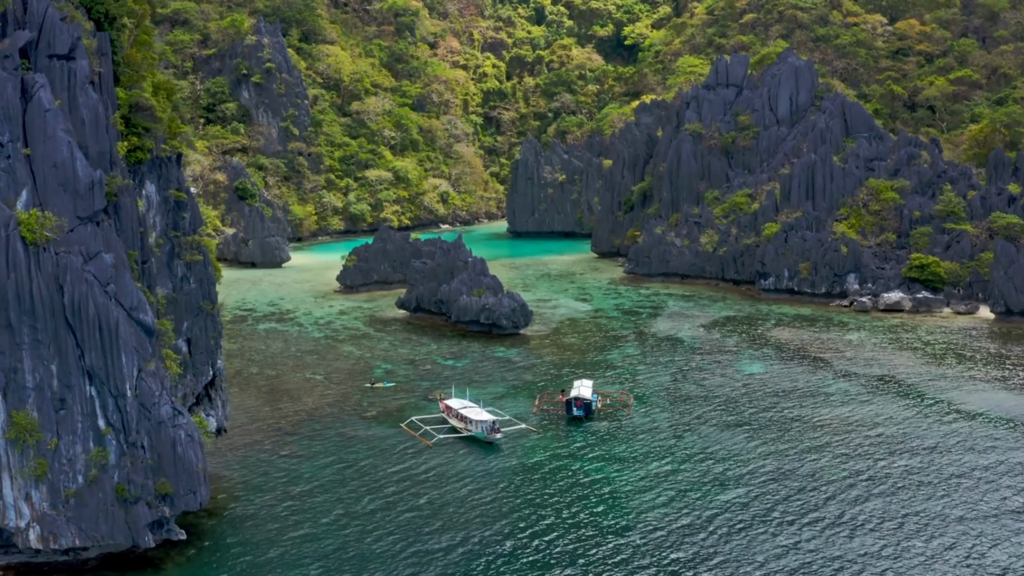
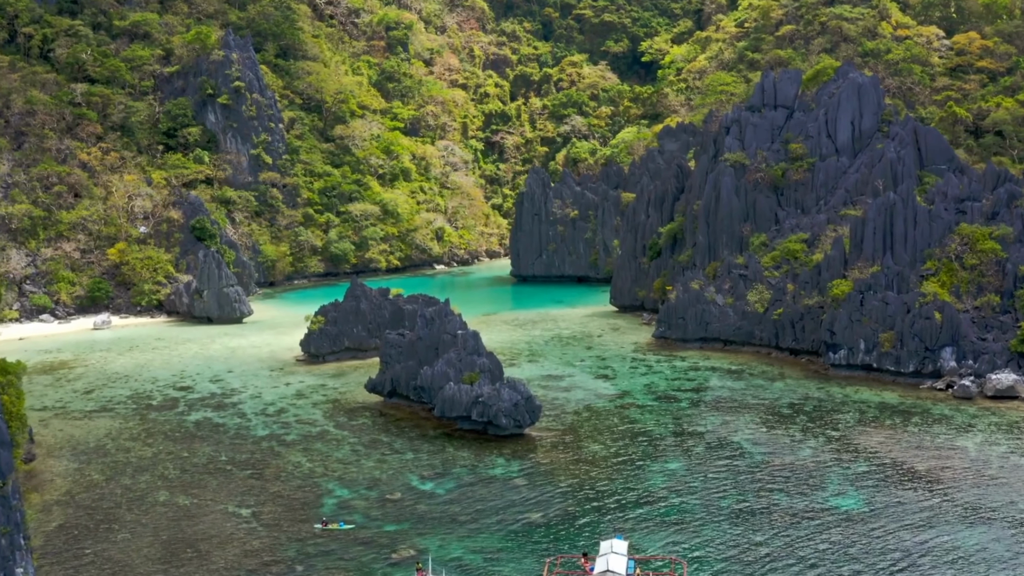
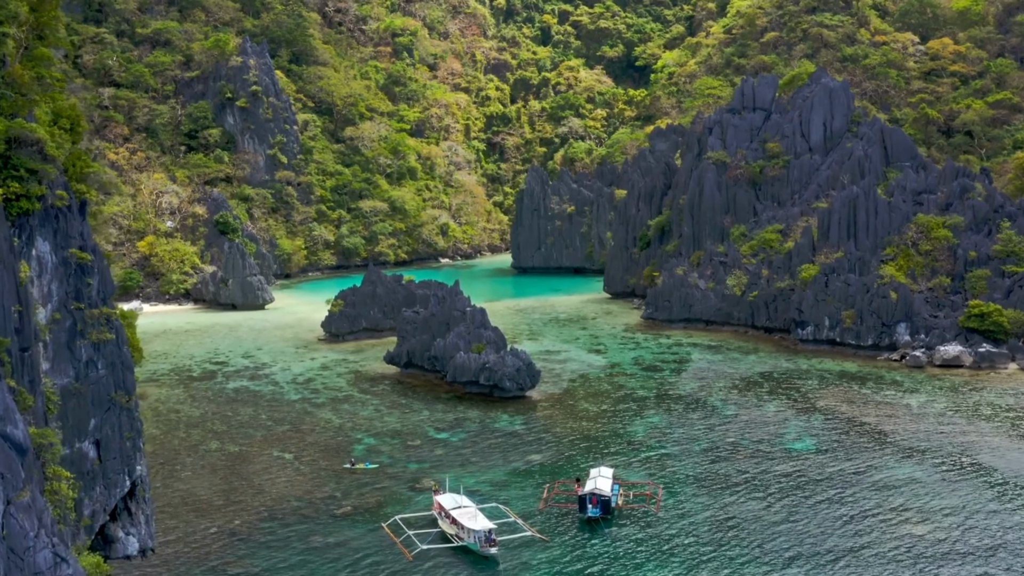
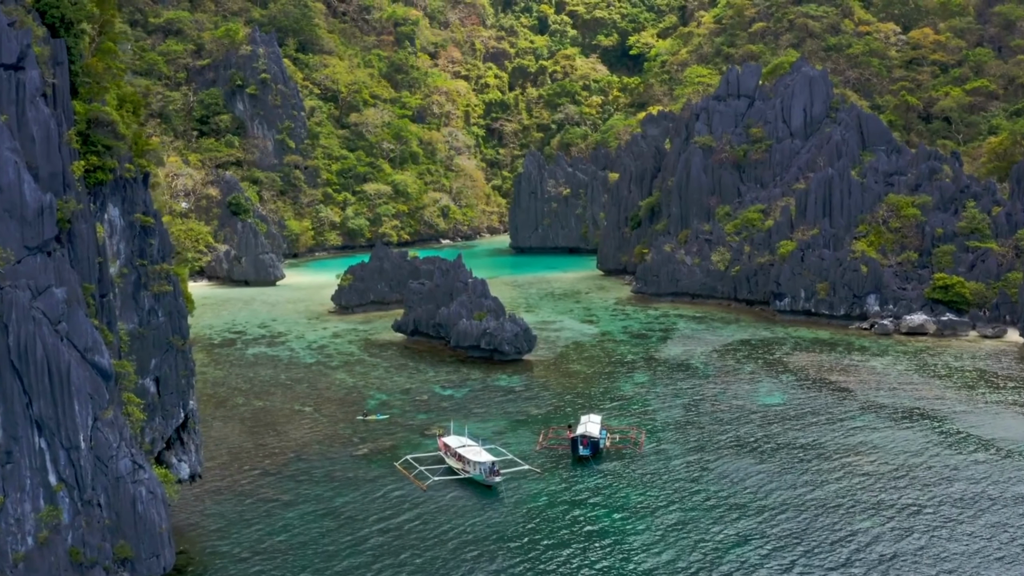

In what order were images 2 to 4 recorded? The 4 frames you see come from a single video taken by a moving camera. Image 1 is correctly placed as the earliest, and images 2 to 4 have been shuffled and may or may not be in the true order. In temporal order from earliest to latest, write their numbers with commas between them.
4, 3, 2
